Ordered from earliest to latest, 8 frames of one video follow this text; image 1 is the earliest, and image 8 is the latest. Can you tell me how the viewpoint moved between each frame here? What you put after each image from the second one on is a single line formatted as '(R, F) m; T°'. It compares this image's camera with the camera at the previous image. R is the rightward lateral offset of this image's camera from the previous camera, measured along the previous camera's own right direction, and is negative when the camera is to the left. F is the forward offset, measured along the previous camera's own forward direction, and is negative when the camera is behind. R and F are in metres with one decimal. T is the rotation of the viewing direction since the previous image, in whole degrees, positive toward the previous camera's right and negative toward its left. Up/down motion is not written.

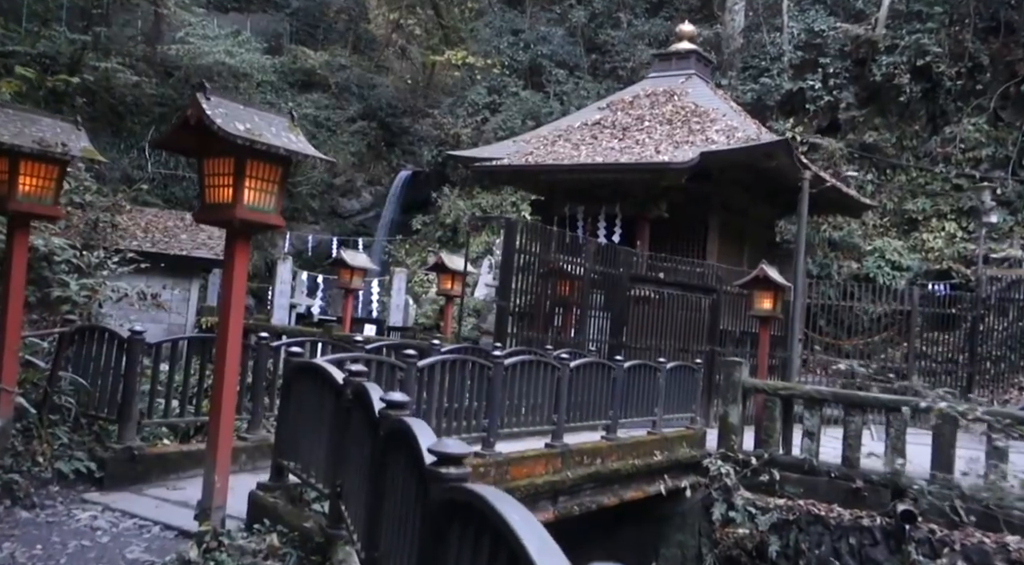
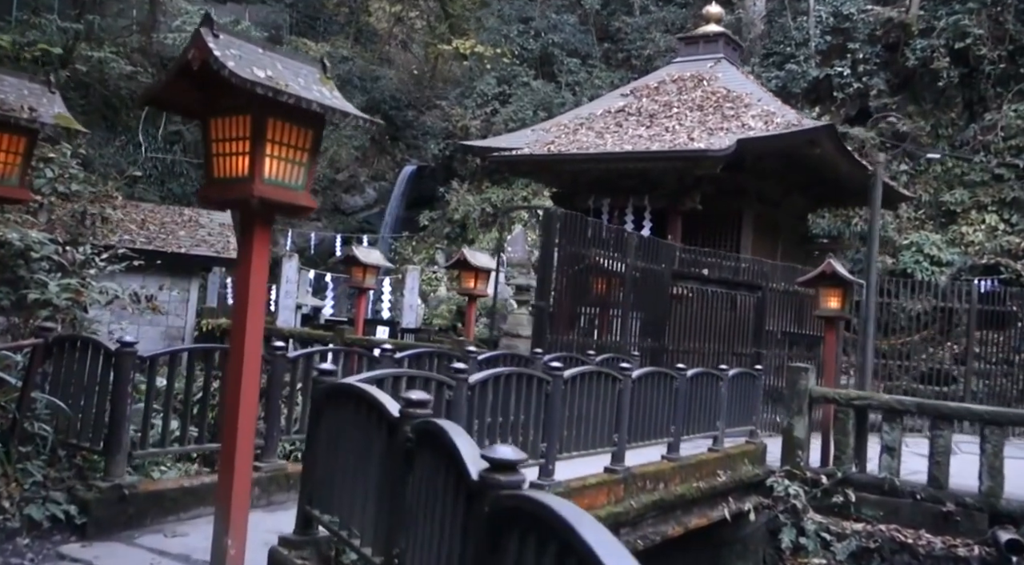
(-0.3, +0.9) m; 0°
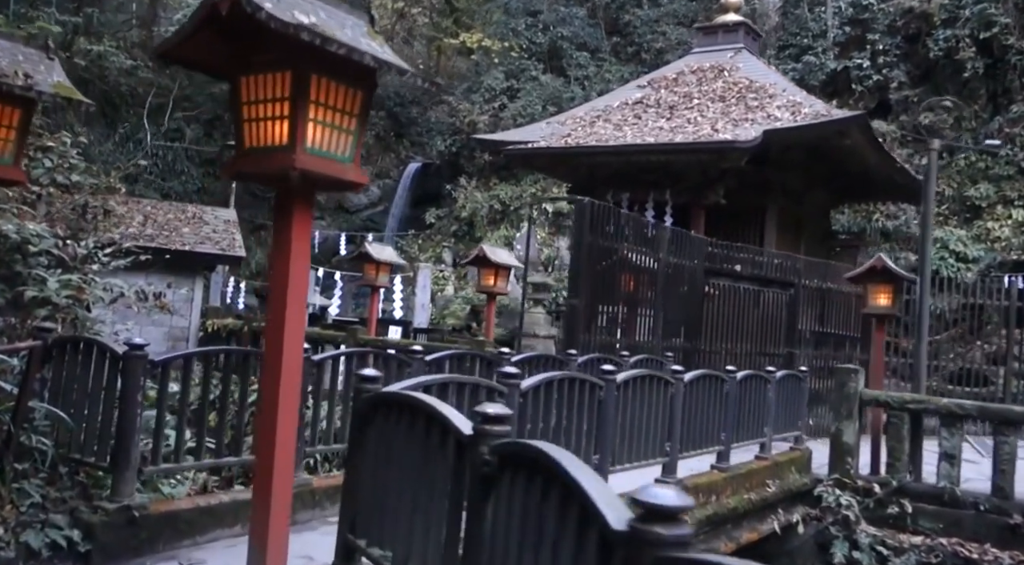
(-0.2, +0.5) m; 0°
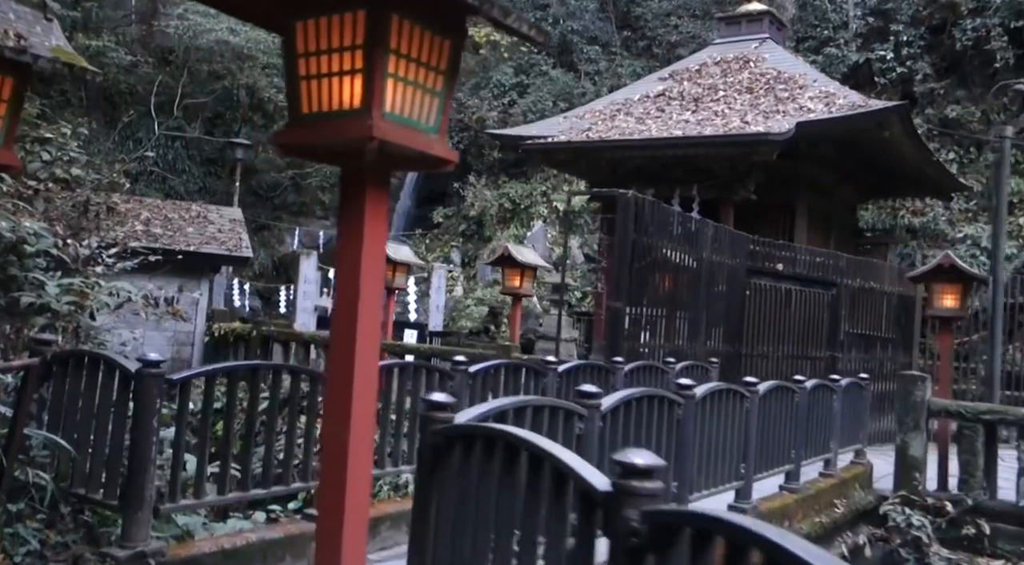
(-0.3, +0.6) m; 0°
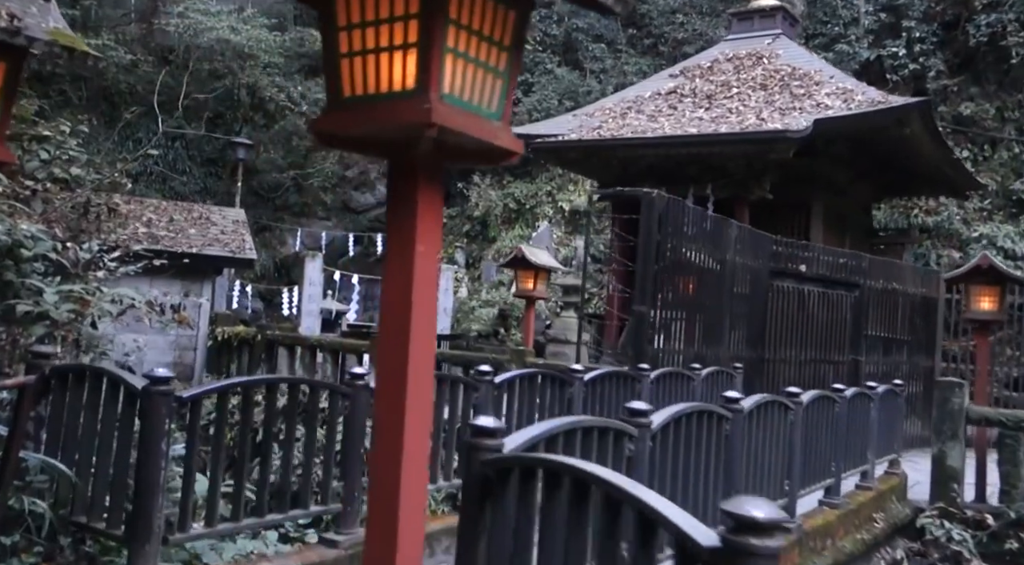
(-0.1, +0.3) m; 0°
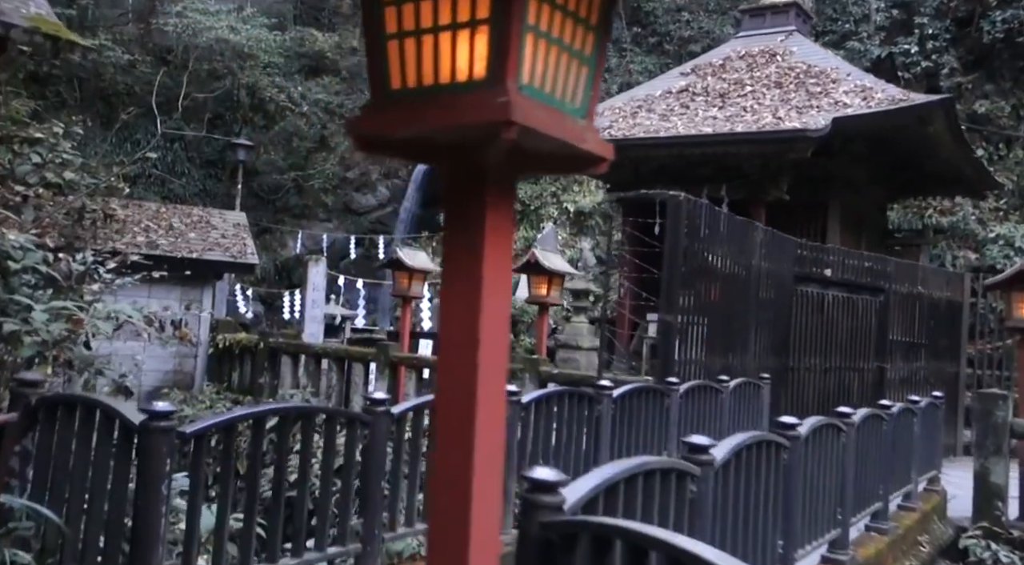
(-0.1, +0.3) m; 0°
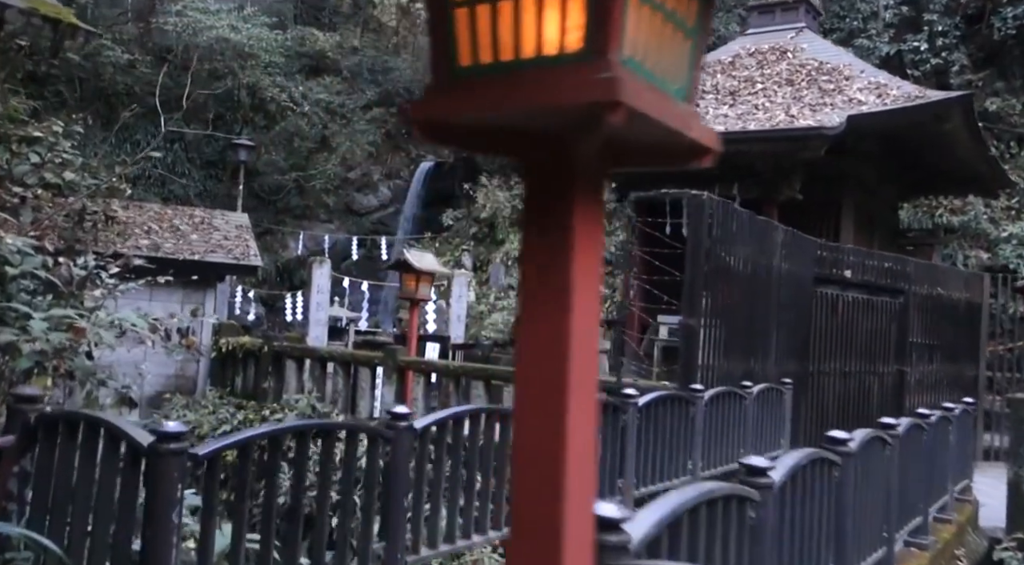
(-0.1, +0.2) m; 0°
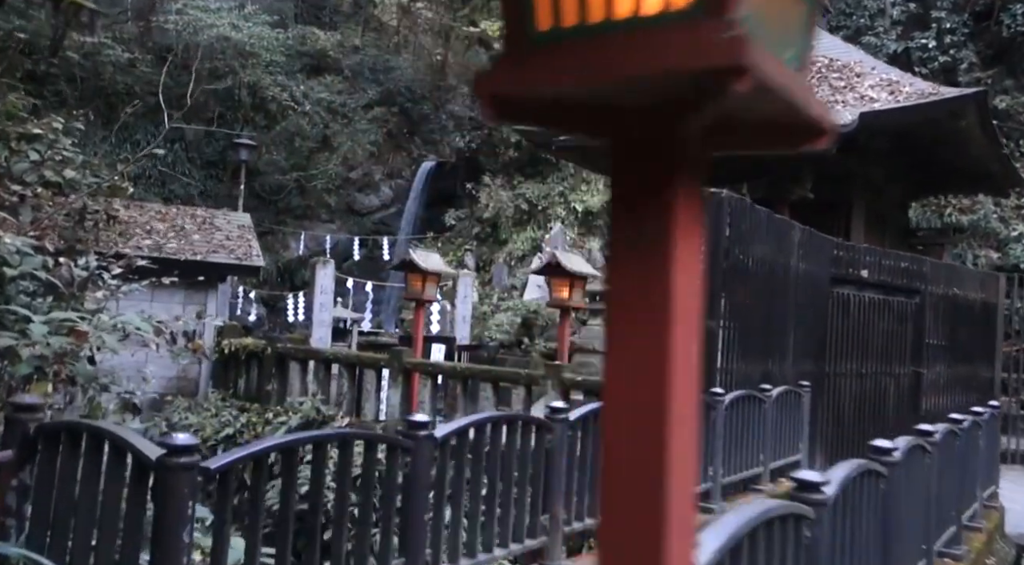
(-0.1, +0.2) m; 0°
